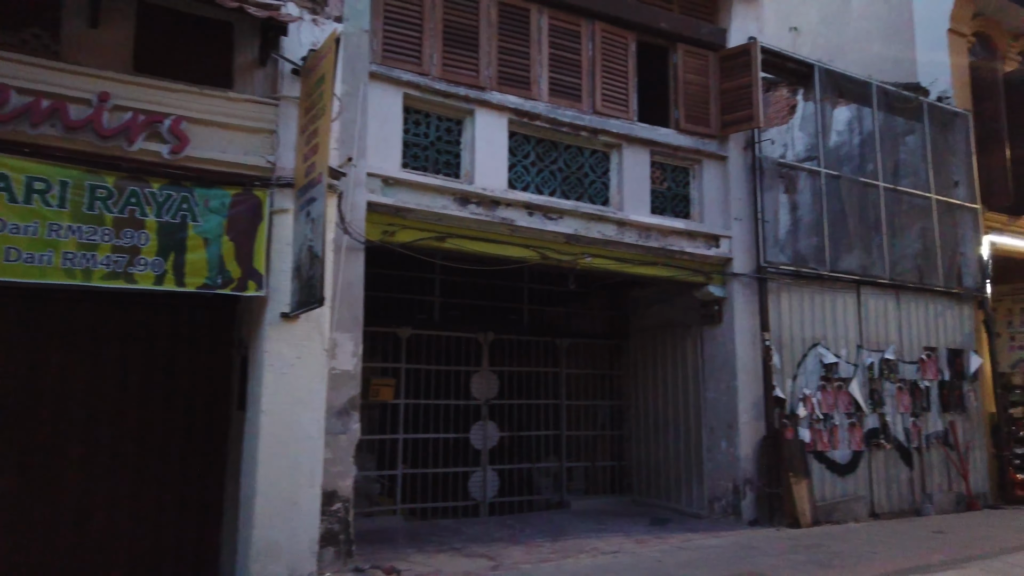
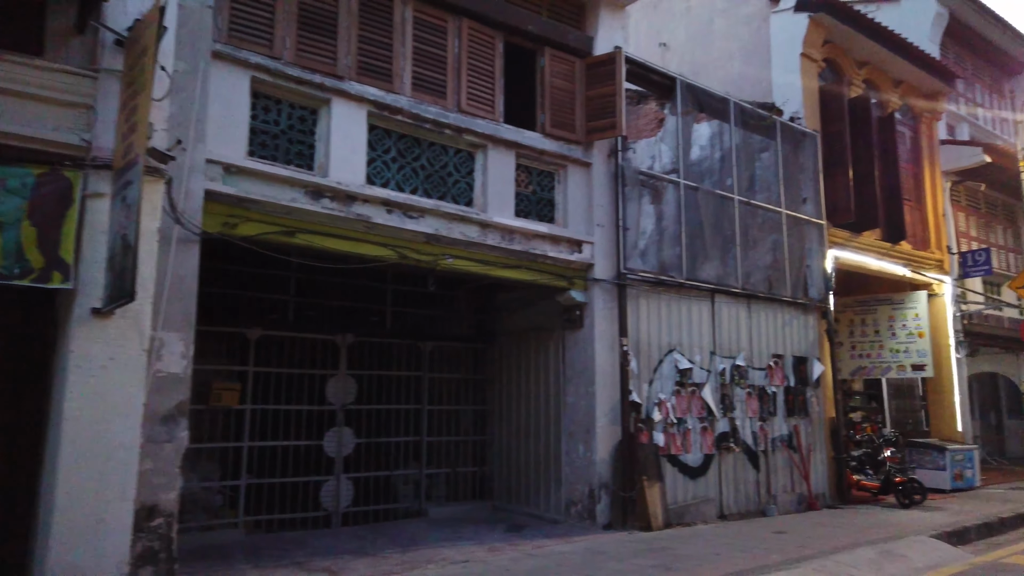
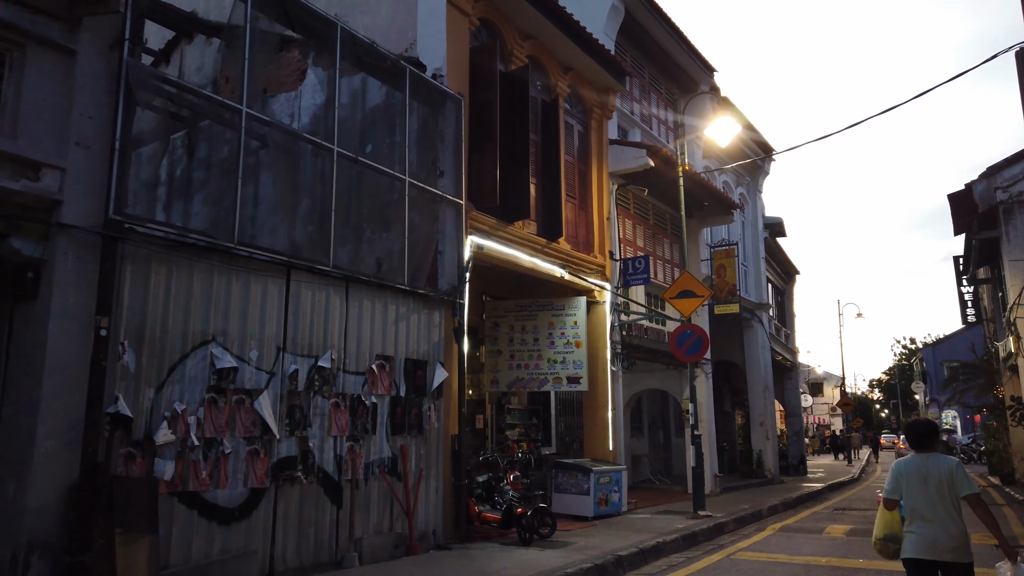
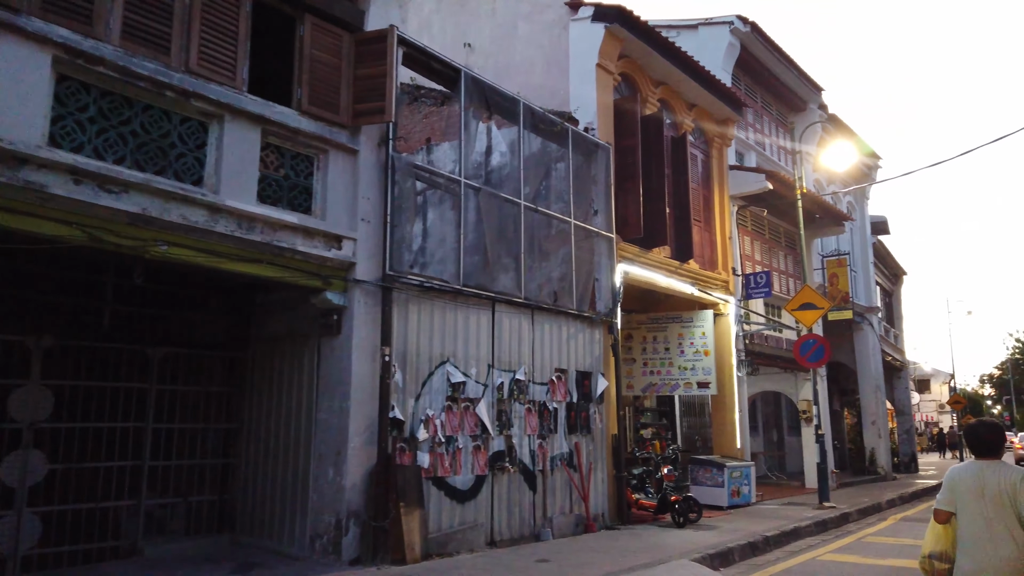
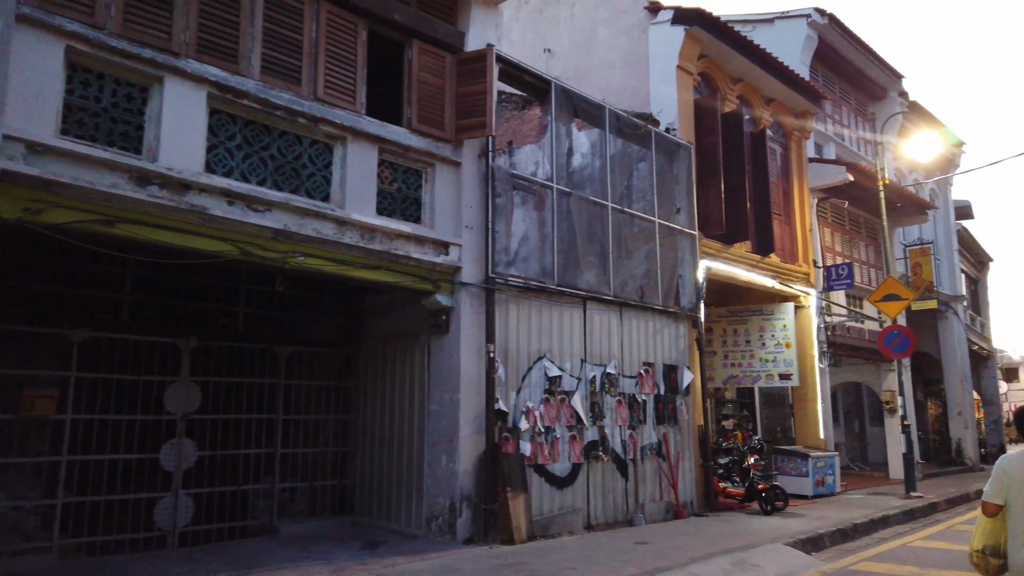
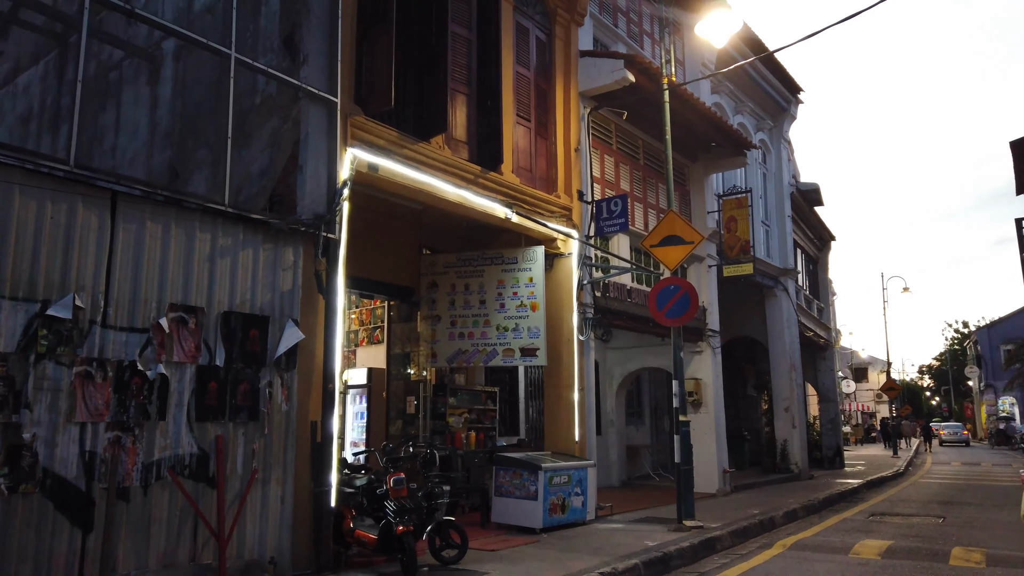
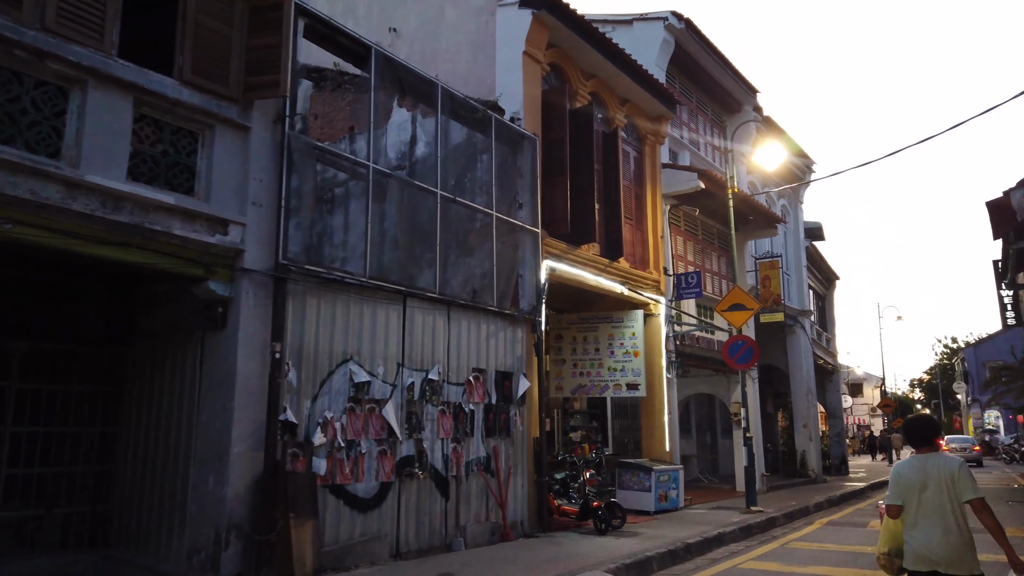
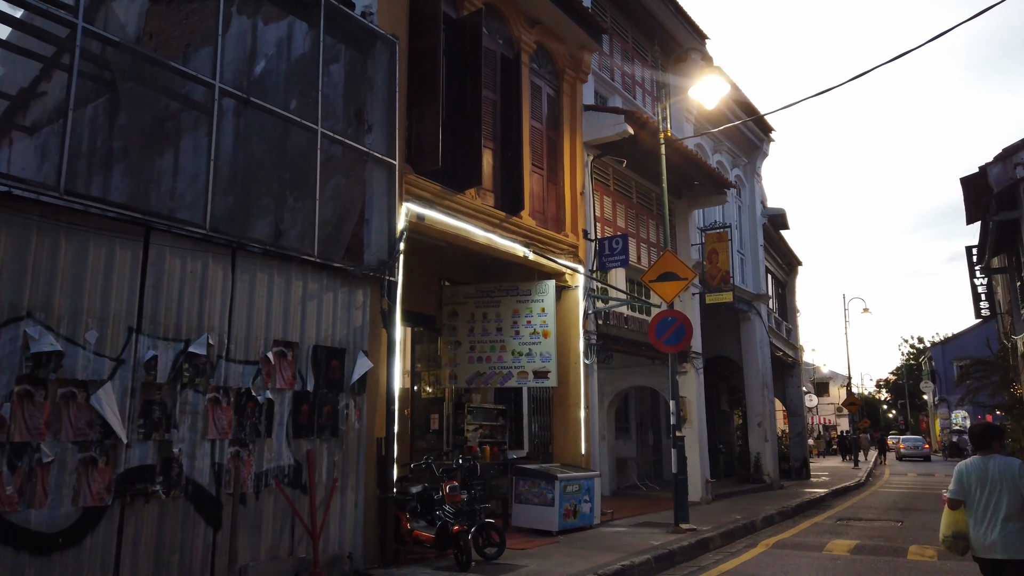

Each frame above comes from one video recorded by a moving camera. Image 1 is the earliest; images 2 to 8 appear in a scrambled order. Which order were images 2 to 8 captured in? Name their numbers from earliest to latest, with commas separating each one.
2, 5, 4, 7, 3, 8, 6
